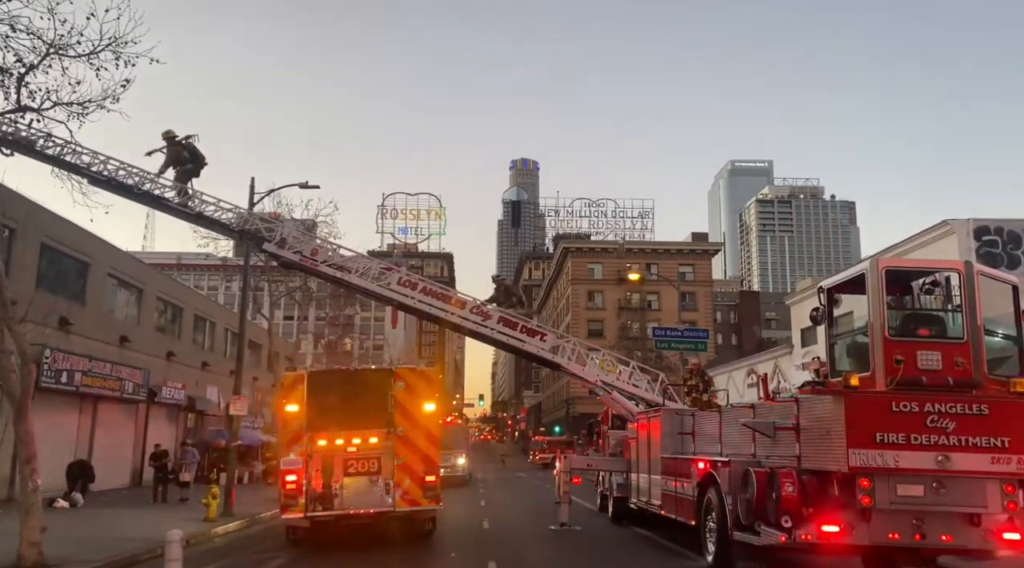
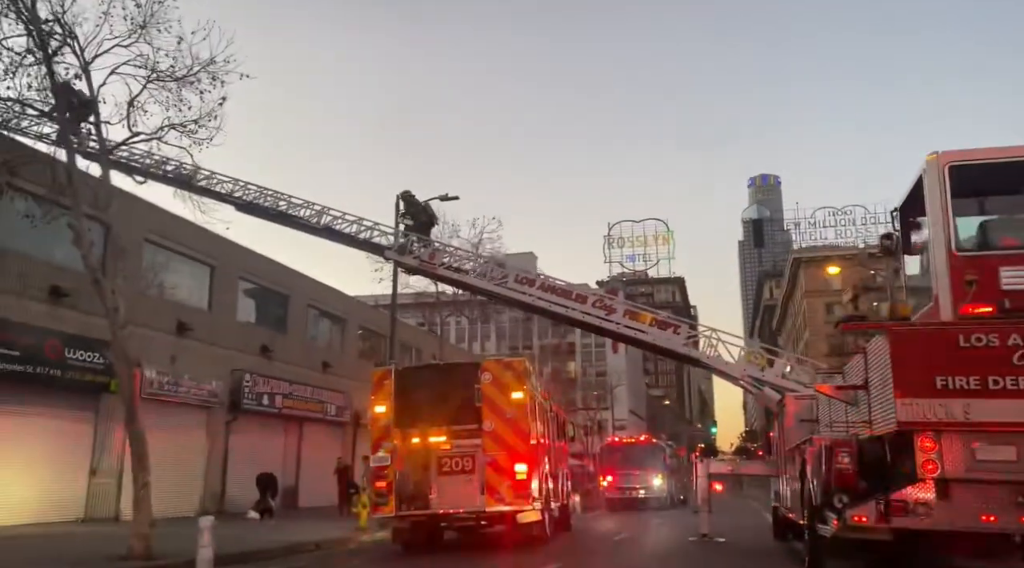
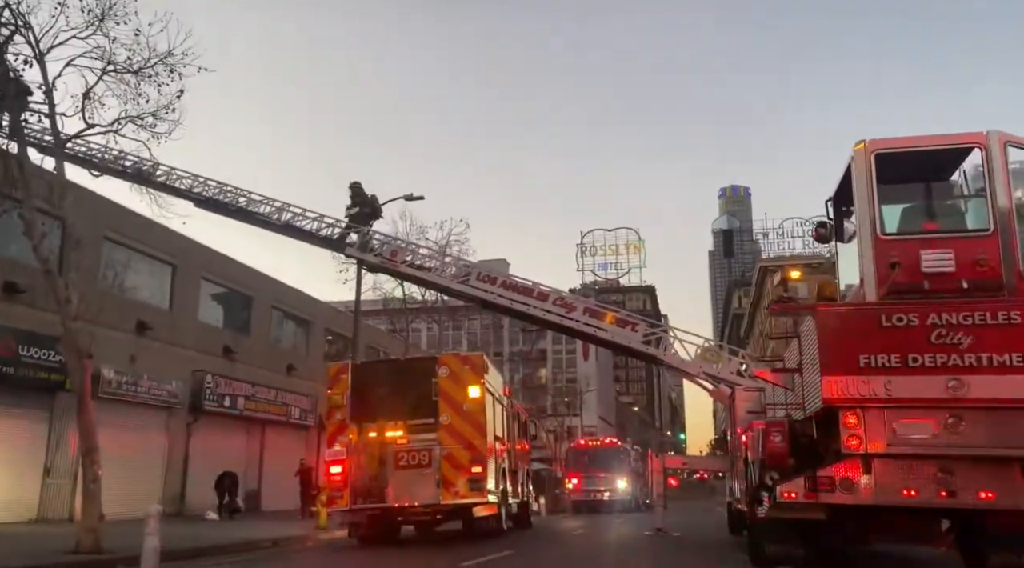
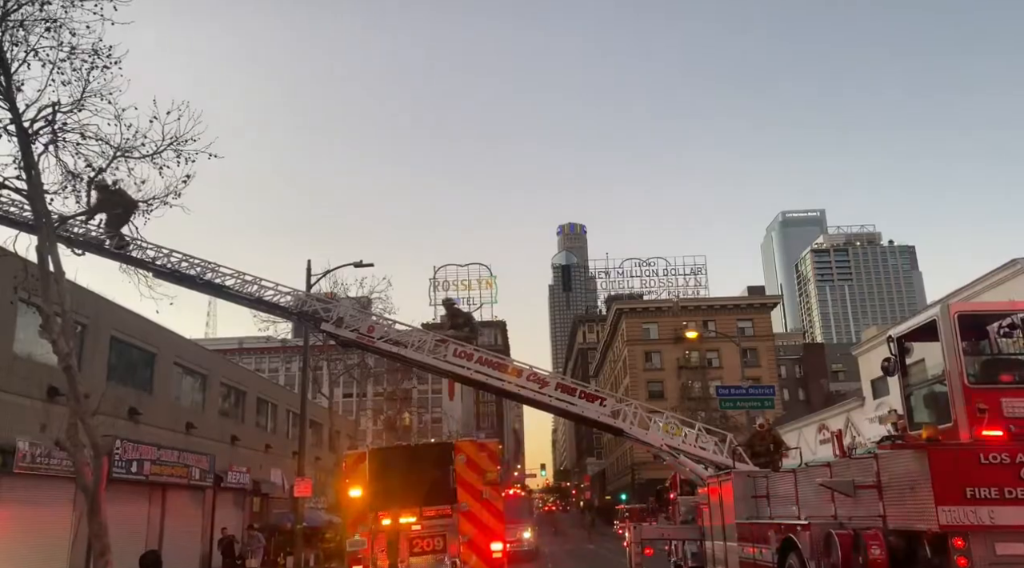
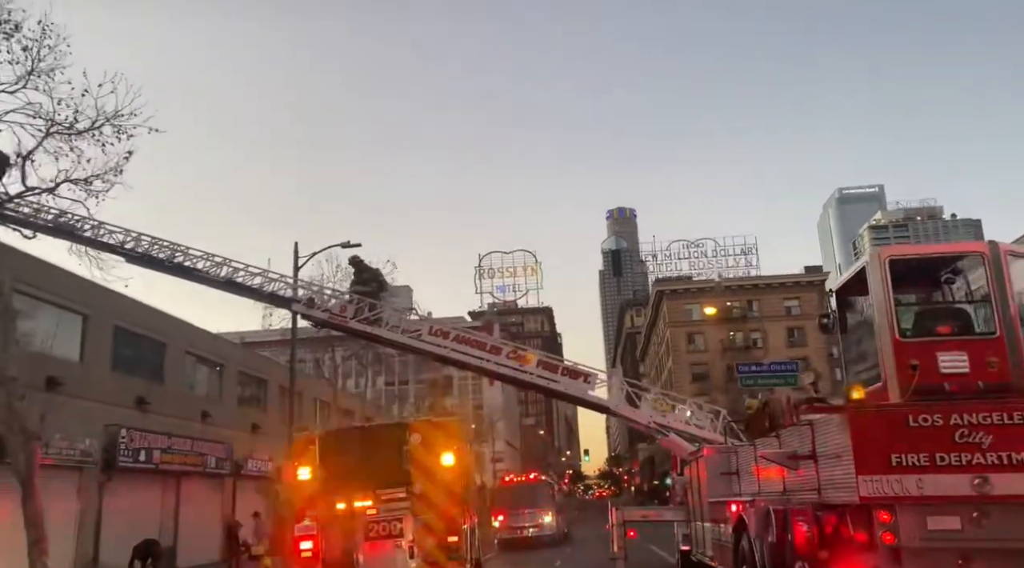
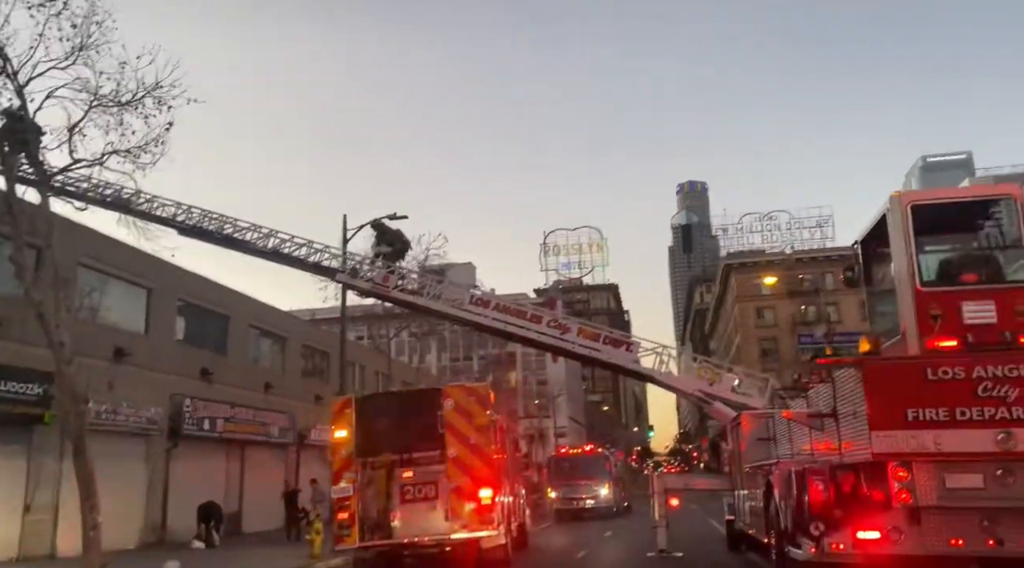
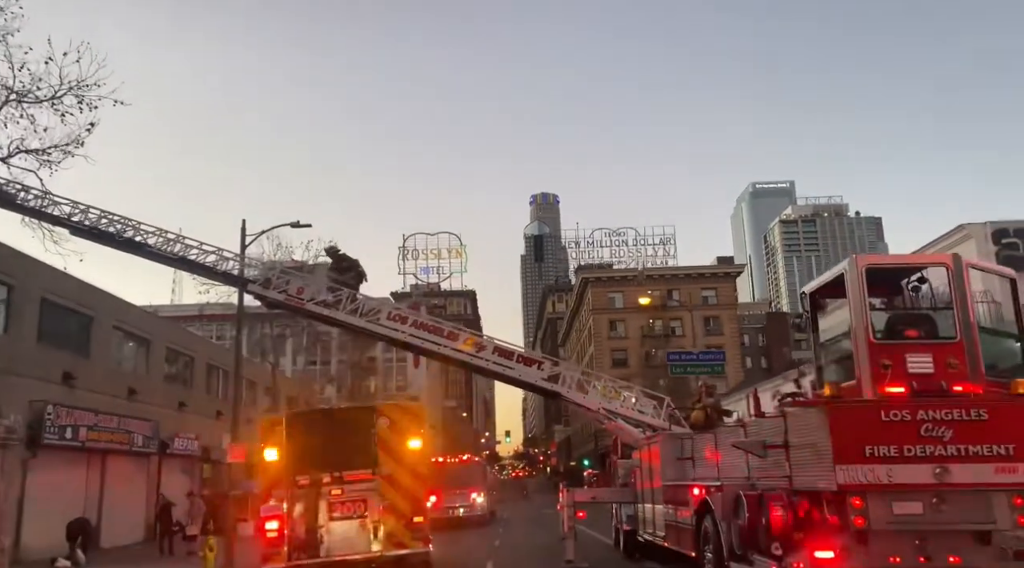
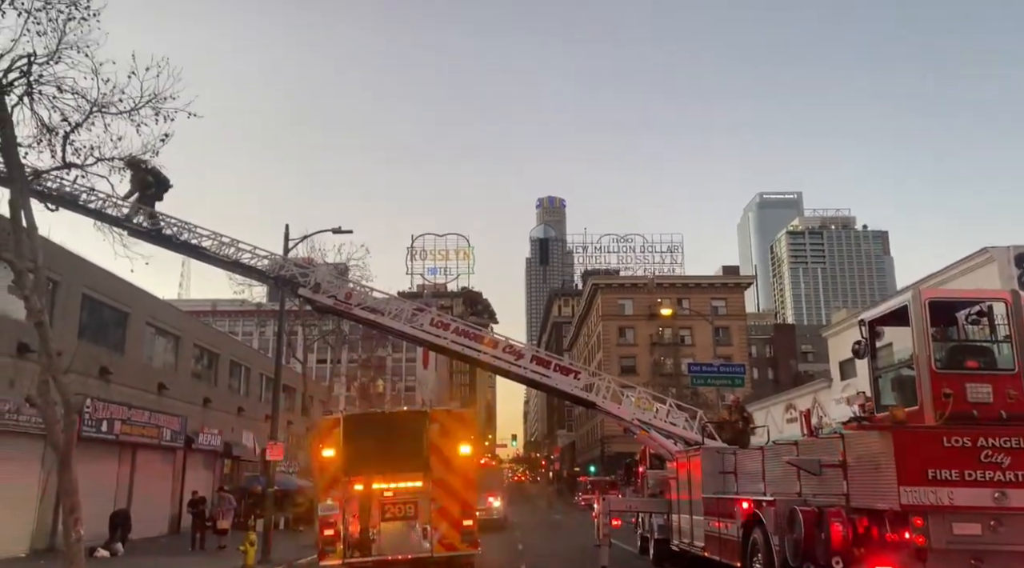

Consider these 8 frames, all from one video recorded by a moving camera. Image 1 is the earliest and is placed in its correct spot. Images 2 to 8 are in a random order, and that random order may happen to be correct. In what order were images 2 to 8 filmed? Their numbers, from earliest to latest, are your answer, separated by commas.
8, 4, 7, 5, 6, 2, 3
